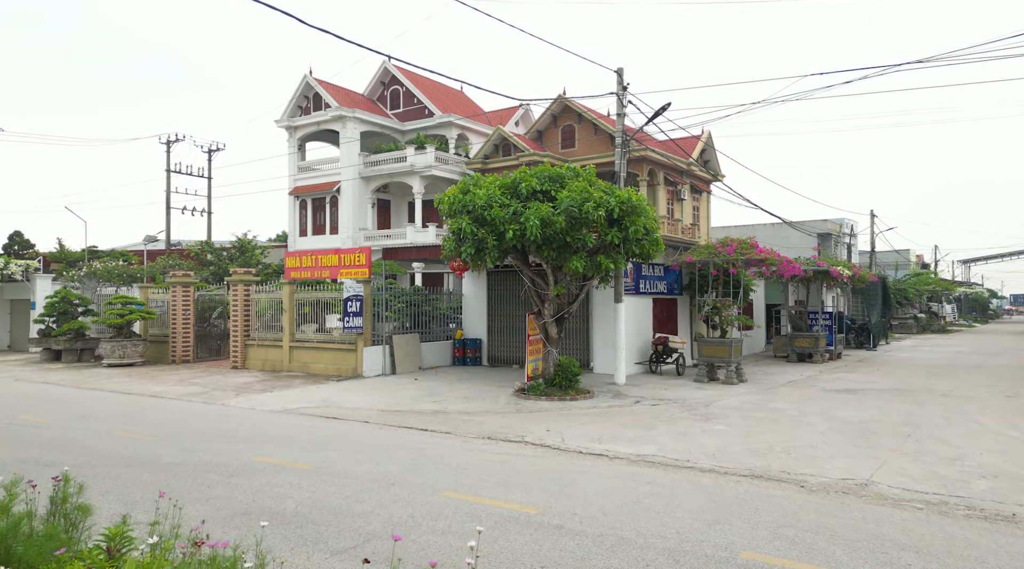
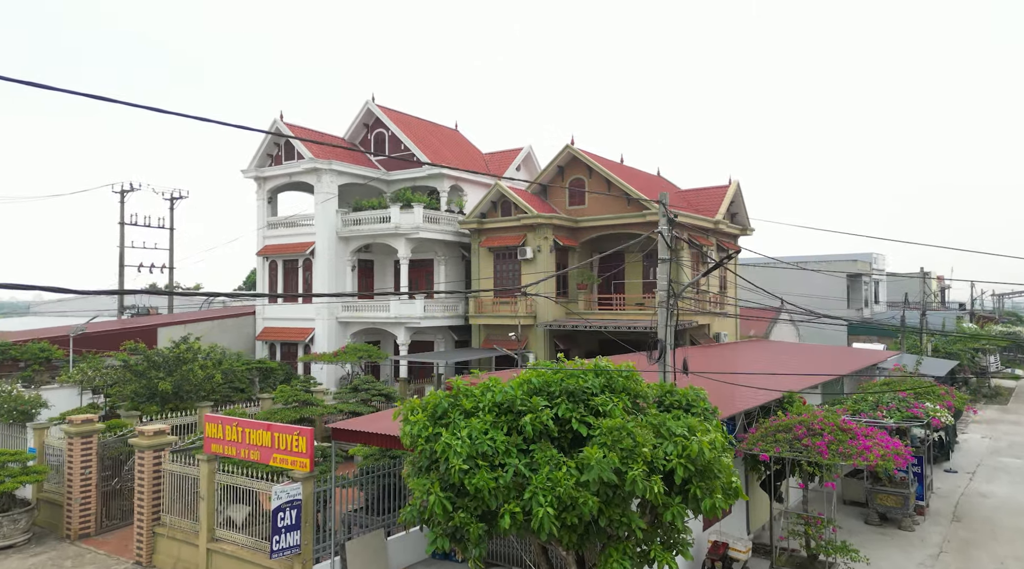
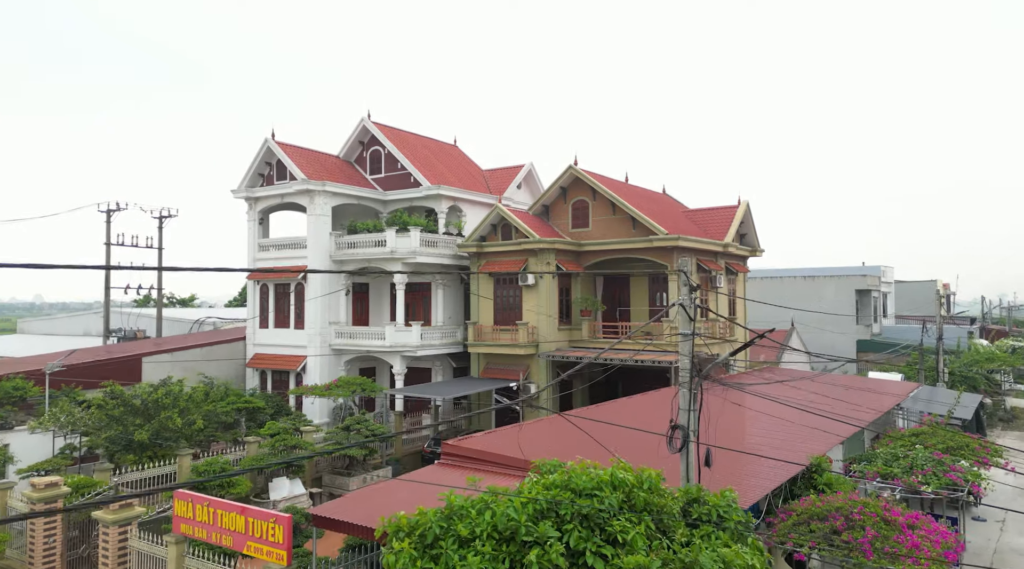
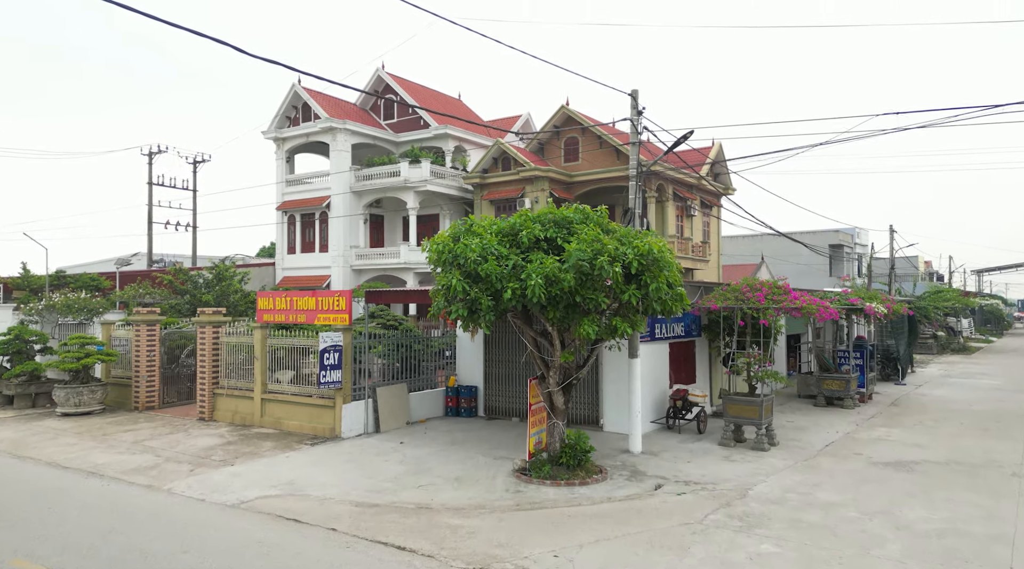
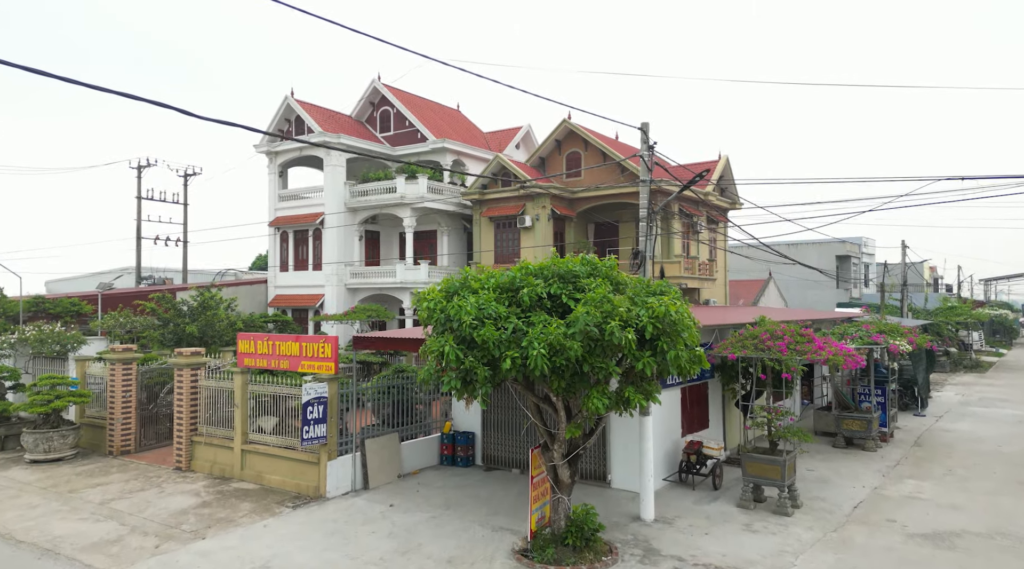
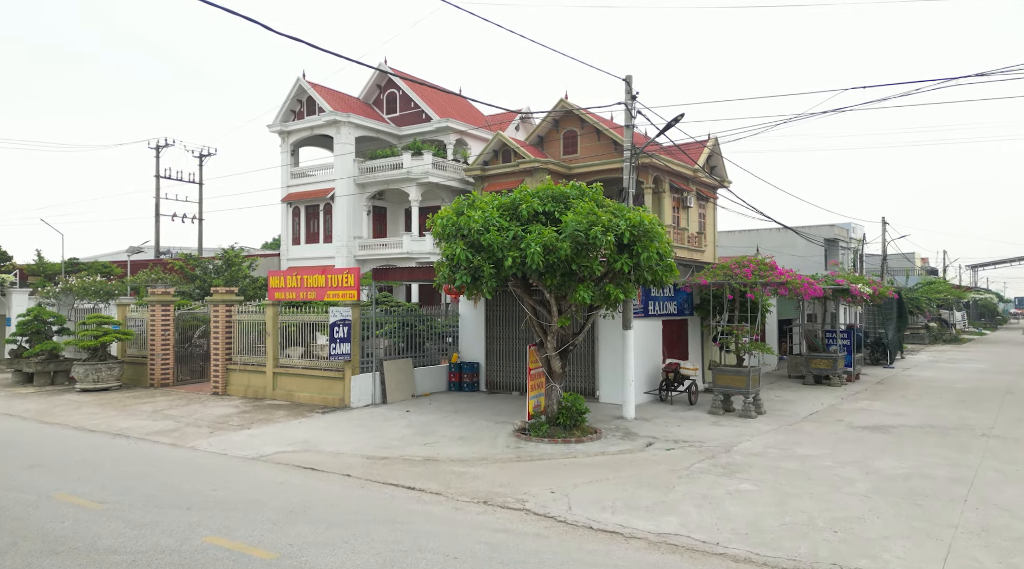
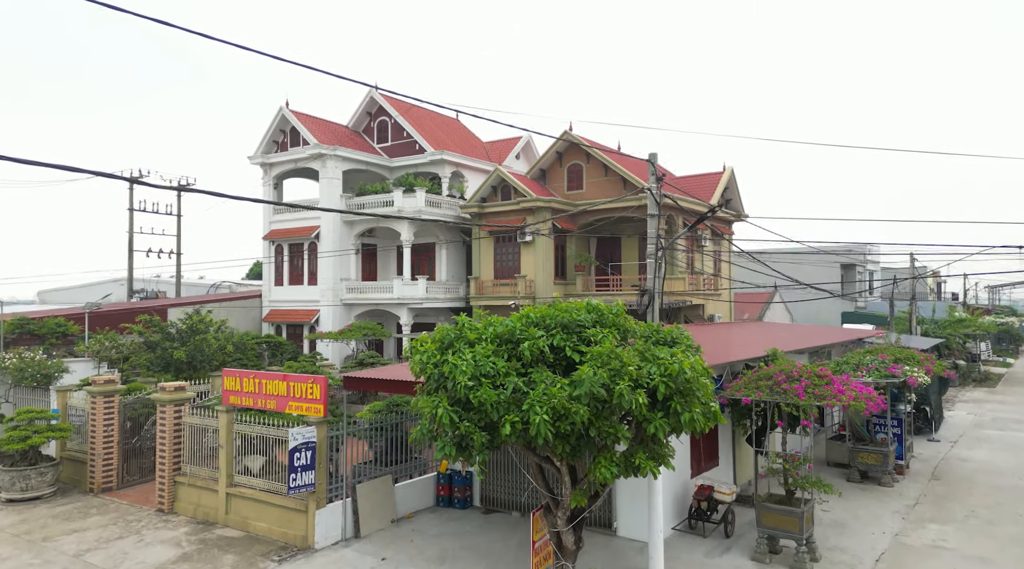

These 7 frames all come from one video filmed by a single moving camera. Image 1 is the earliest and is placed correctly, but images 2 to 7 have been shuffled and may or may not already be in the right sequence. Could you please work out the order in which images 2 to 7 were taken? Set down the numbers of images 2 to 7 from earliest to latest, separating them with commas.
6, 4, 5, 7, 2, 3
